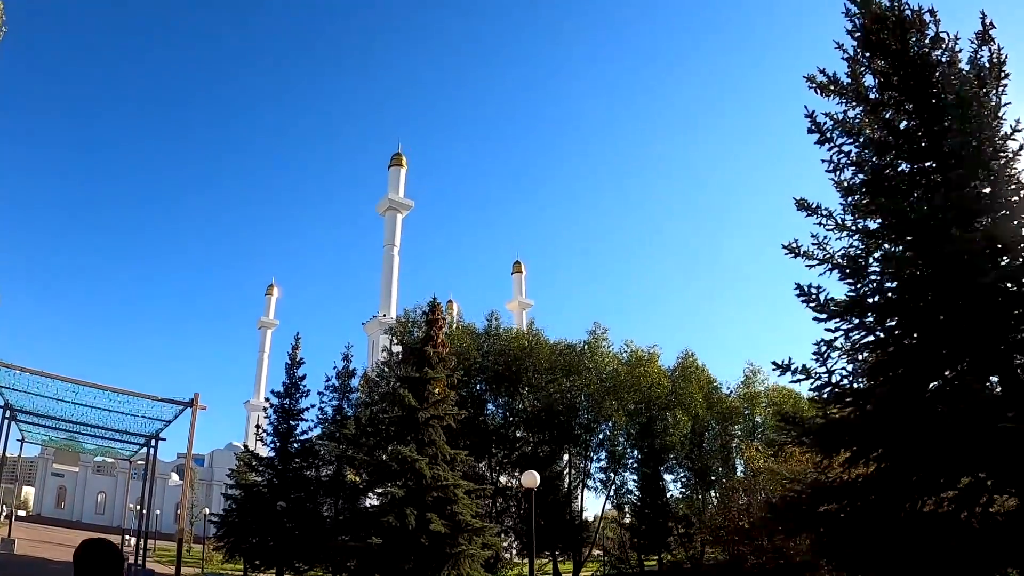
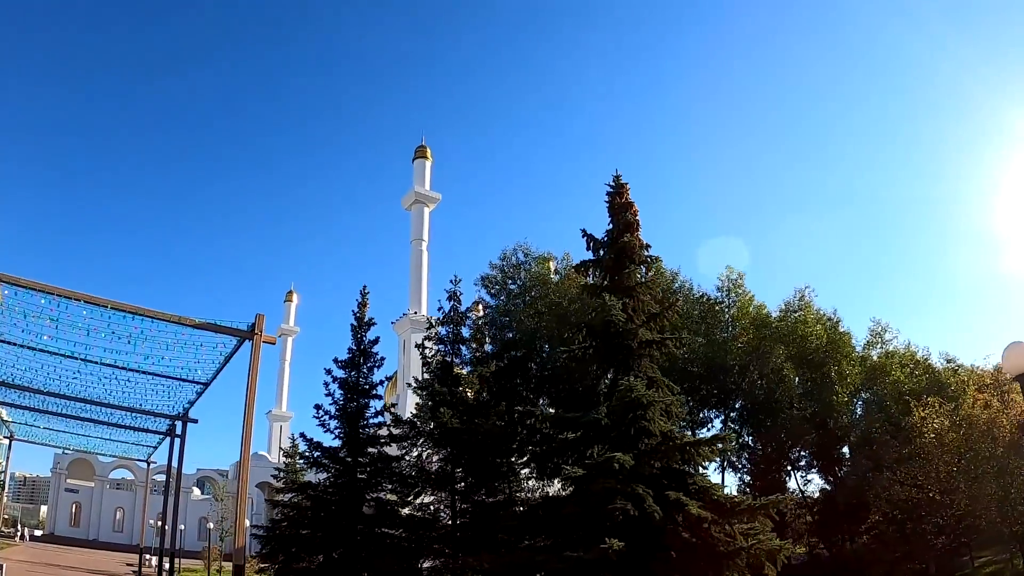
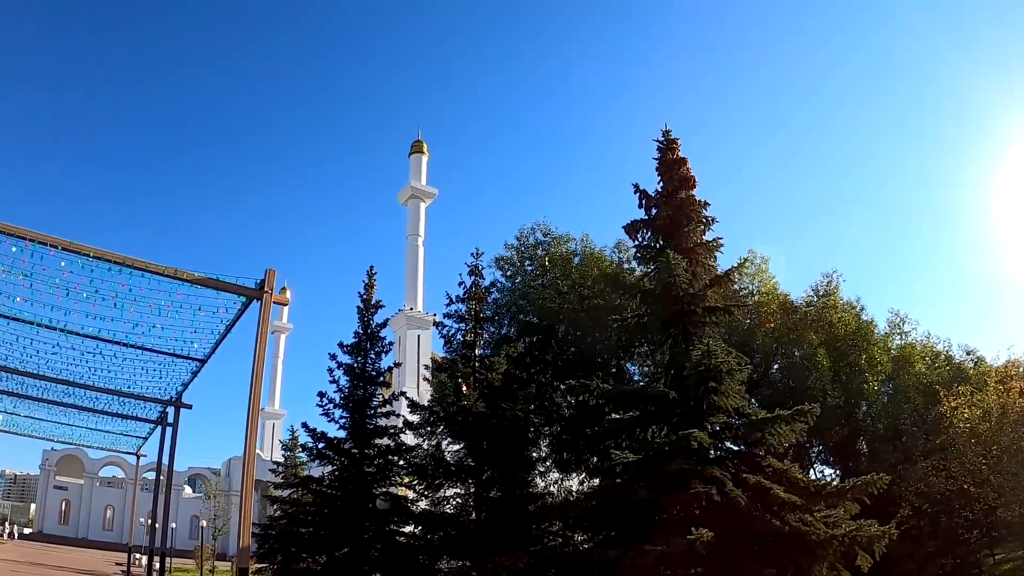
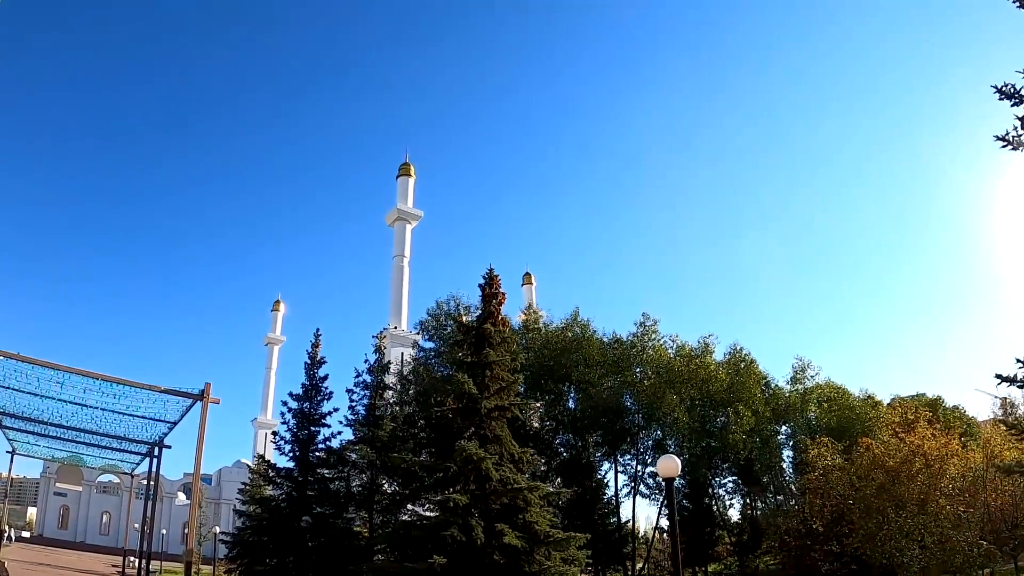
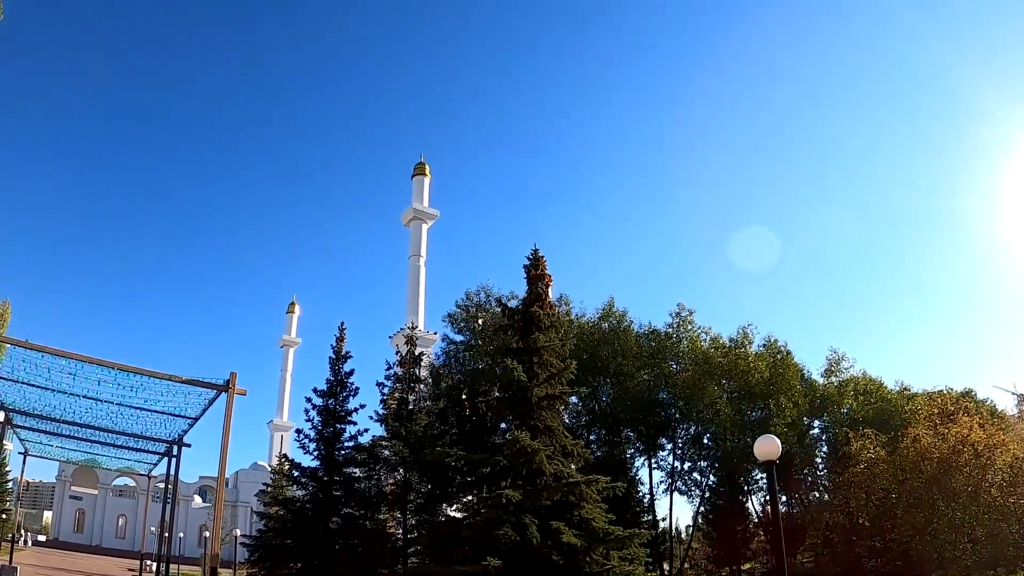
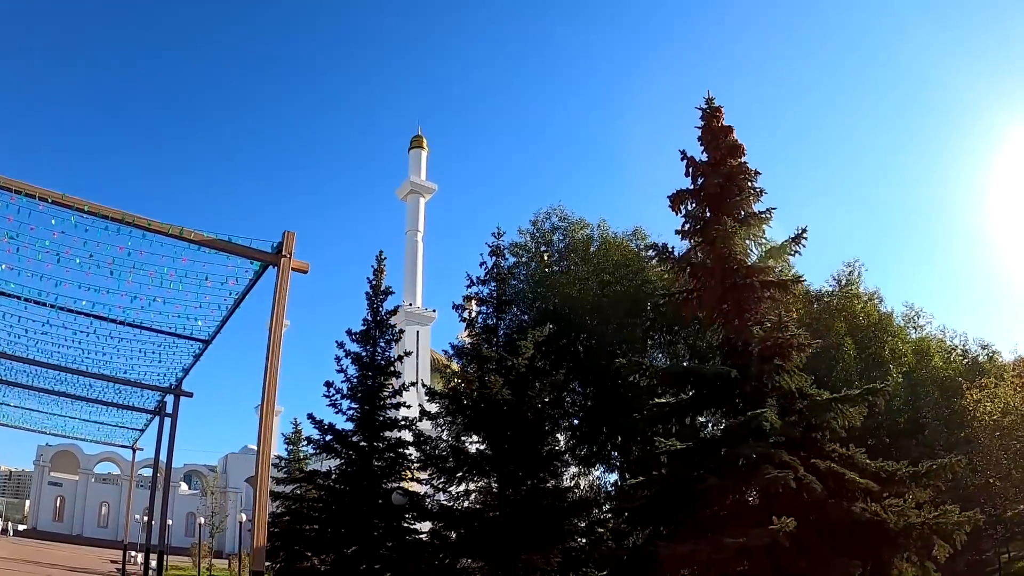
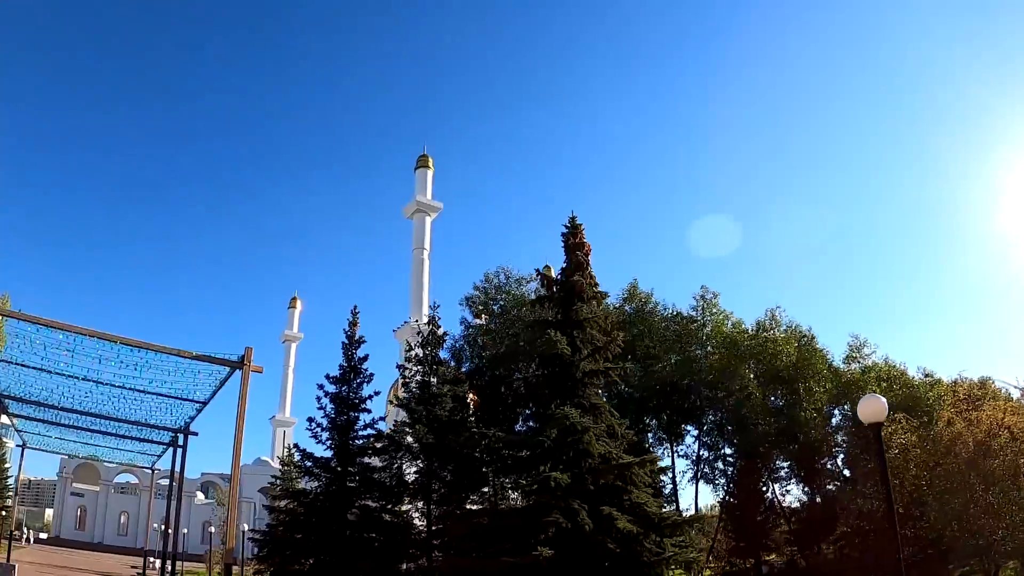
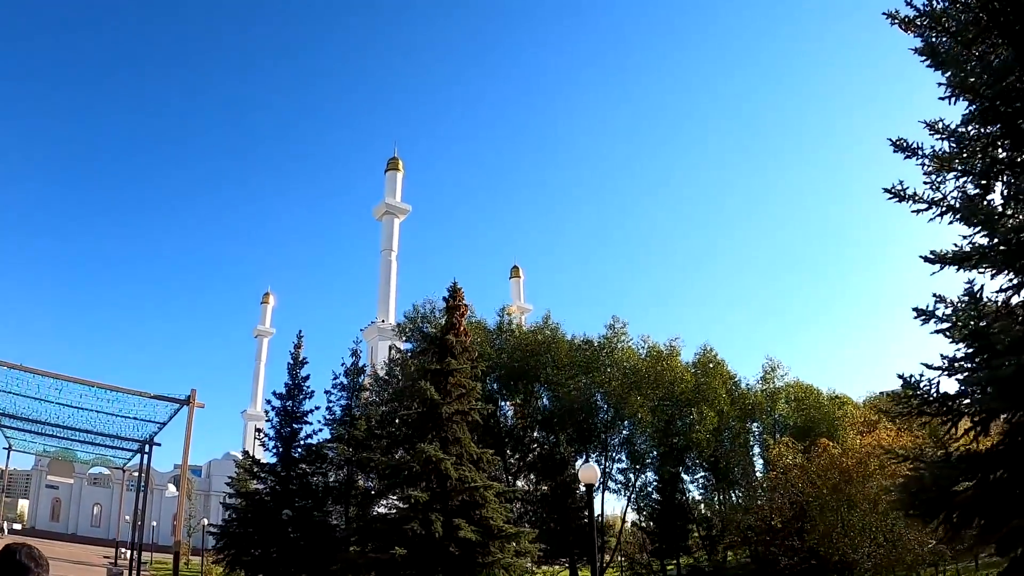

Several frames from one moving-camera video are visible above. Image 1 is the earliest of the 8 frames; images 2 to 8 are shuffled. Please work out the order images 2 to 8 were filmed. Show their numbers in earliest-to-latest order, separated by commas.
8, 4, 5, 7, 2, 3, 6
